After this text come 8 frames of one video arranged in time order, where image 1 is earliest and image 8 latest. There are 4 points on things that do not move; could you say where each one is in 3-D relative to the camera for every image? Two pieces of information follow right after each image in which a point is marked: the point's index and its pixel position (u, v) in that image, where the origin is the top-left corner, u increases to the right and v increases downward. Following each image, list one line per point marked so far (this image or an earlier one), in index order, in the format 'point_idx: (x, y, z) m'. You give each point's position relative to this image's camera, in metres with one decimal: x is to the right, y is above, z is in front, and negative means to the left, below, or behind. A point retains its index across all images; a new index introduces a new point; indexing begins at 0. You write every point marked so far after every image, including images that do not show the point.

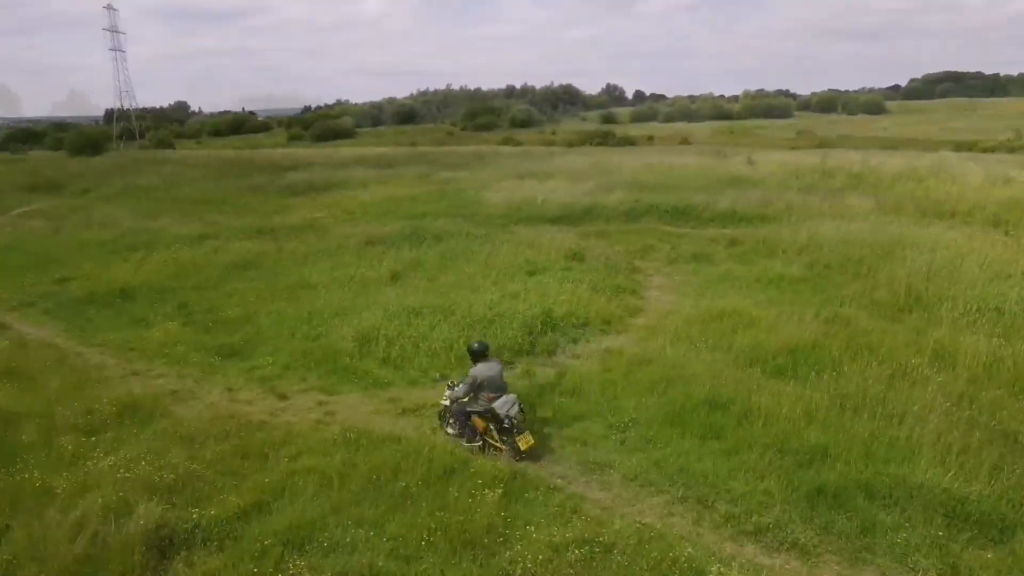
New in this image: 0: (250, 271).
0: (-6.2, +0.4, +17.4) m
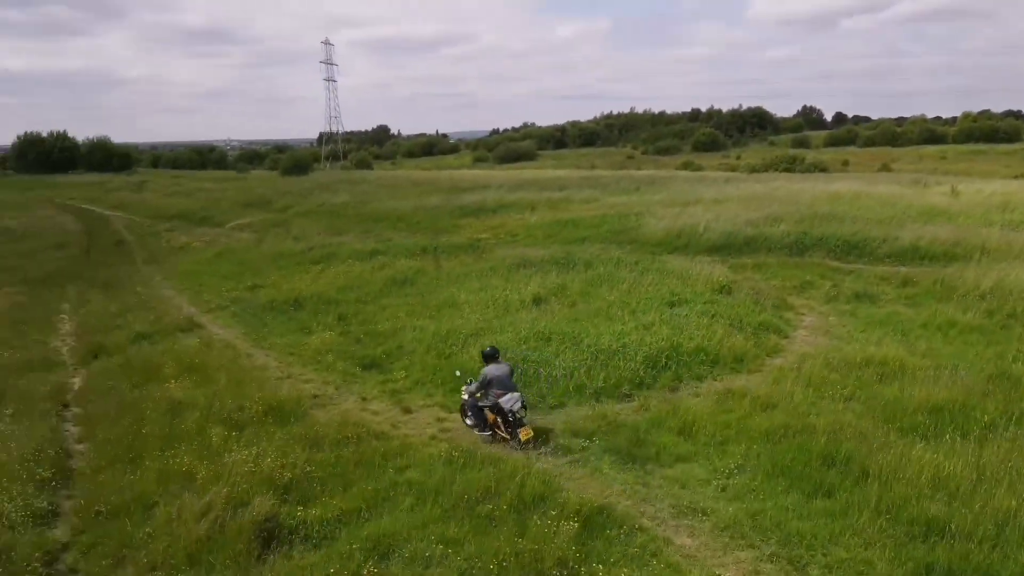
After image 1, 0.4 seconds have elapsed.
0: (-2.6, 0.0, +18.6) m
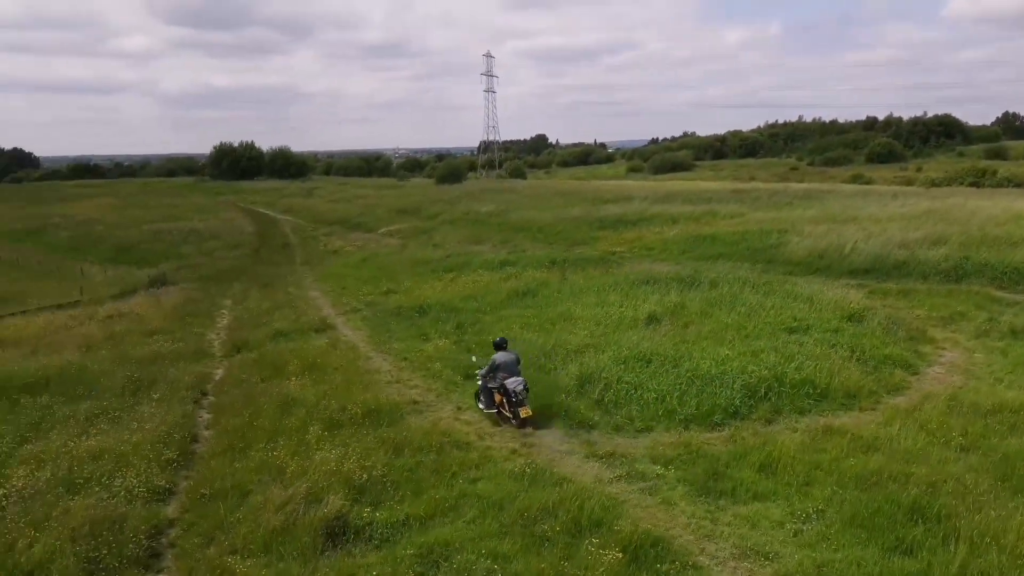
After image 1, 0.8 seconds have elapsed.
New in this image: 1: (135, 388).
0: (+0.4, -0.3, +18.9) m
1: (-6.4, -1.7, +12.6) m
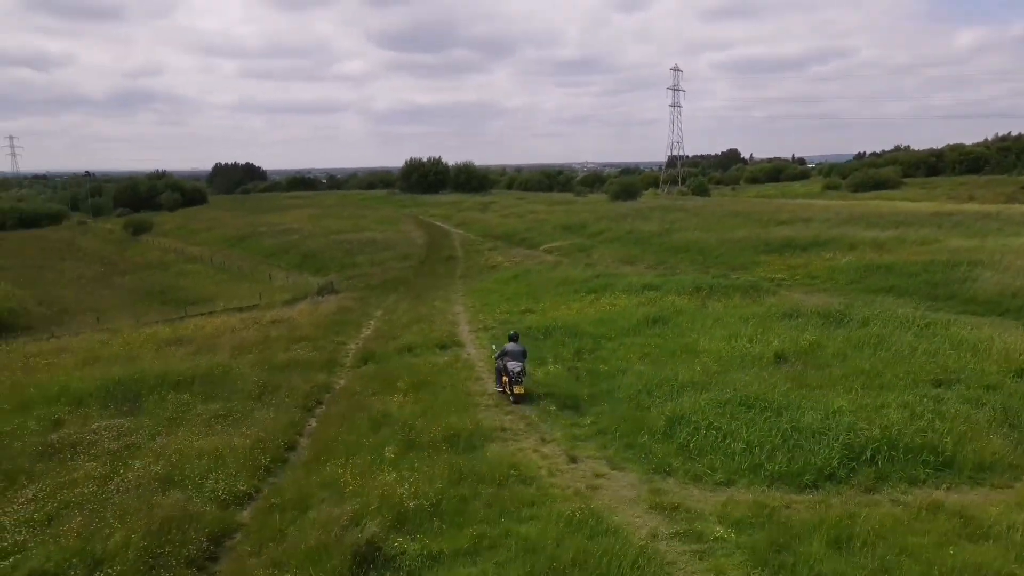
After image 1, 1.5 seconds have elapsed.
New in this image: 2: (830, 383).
0: (+3.5, -1.0, +18.3) m
1: (-4.6, -1.9, +13.7) m
2: (+5.3, -1.6, +12.3) m
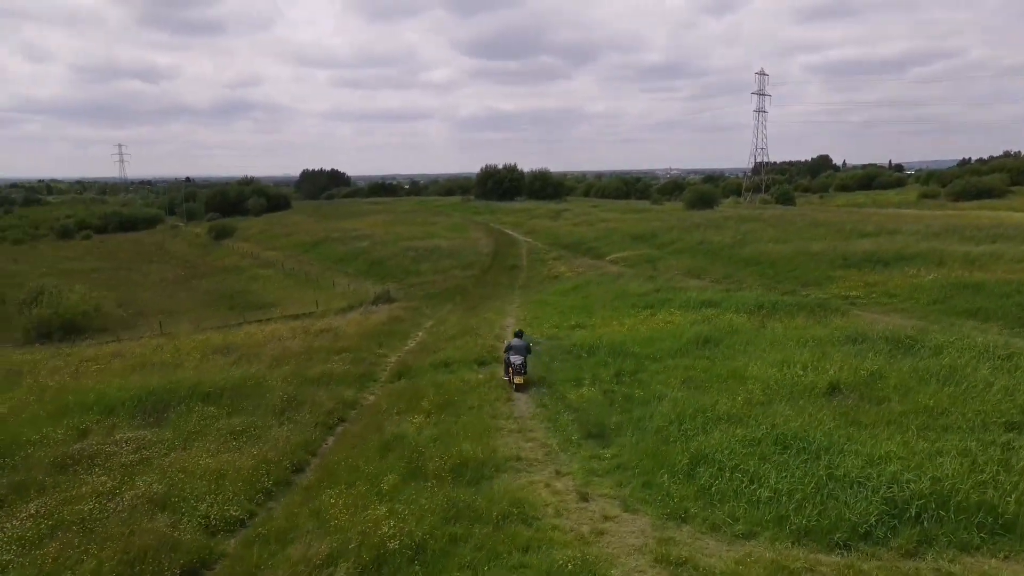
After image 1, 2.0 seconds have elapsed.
0: (+4.5, -1.4, +17.2) m
1: (-4.1, -2.2, +13.6) m
2: (+5.6, -2.0, +11.1) m
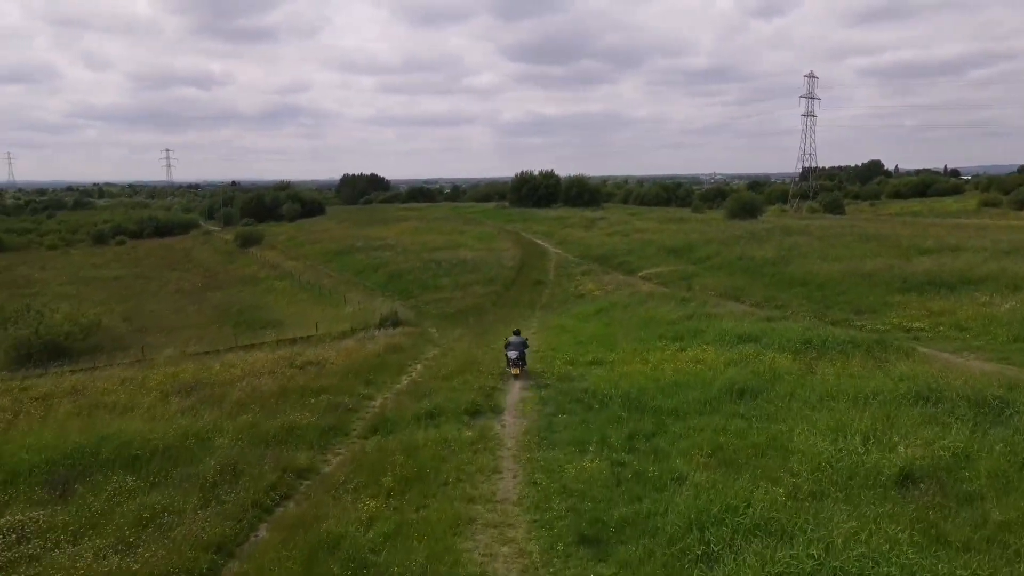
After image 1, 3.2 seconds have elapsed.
0: (+4.4, -2.2, +14.3) m
1: (-4.4, -2.9, +11.2) m
2: (+5.2, -2.8, +8.1) m
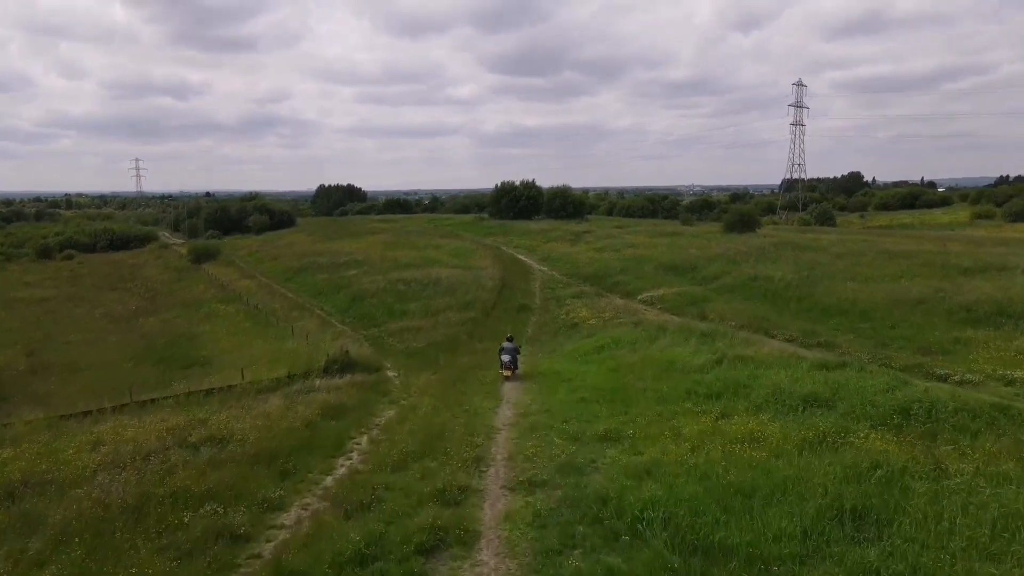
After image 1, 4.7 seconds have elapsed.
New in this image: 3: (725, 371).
0: (+4.2, -3.0, +8.9) m
1: (-4.5, -3.6, +5.5) m
2: (+5.1, -3.5, +2.7) m
3: (+5.2, -2.0, +18.1) m
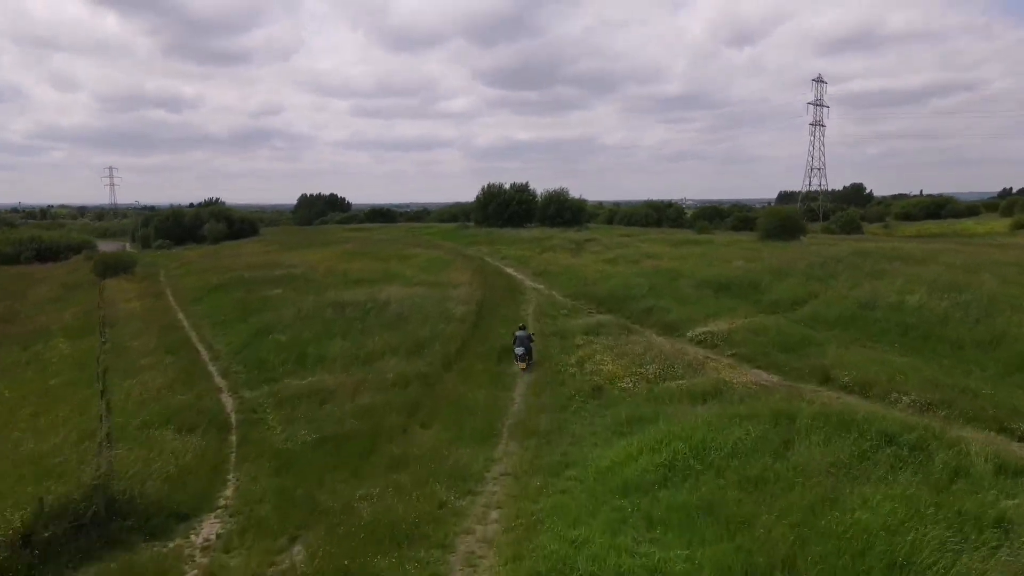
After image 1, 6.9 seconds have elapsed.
0: (+3.8, -3.5, -3.7) m
1: (-4.9, -4.0, -7.2) m
2: (+4.8, -3.8, -9.9) m
3: (+4.7, -2.6, +5.5) m
